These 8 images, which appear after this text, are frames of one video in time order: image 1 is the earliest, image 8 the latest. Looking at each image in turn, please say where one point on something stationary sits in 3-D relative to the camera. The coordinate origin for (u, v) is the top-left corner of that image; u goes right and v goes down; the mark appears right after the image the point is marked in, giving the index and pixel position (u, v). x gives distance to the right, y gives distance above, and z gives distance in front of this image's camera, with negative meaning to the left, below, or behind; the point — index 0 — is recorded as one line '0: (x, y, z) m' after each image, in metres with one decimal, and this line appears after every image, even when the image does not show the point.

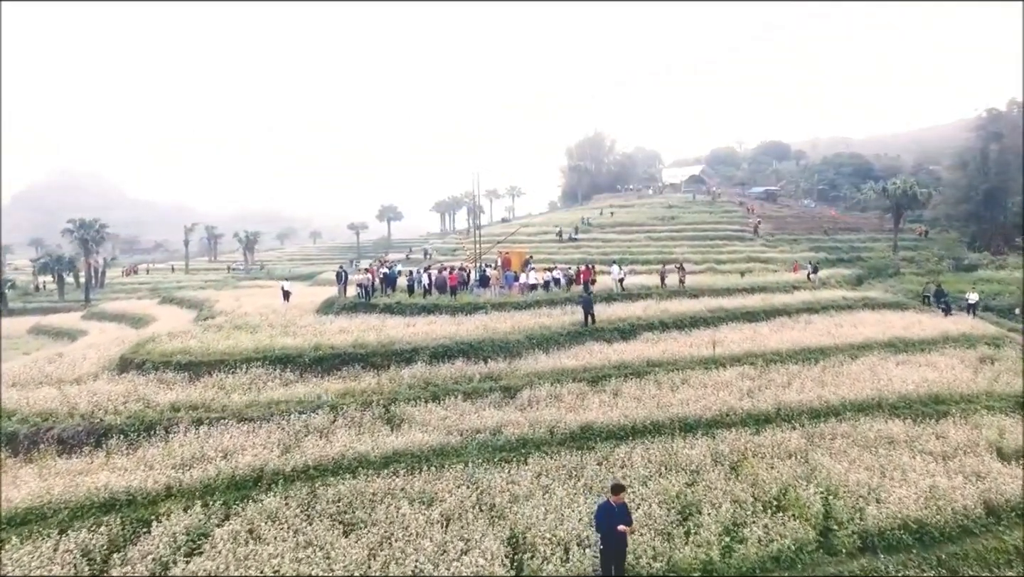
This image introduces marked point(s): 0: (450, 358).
0: (-2.4, -2.7, +19.9) m
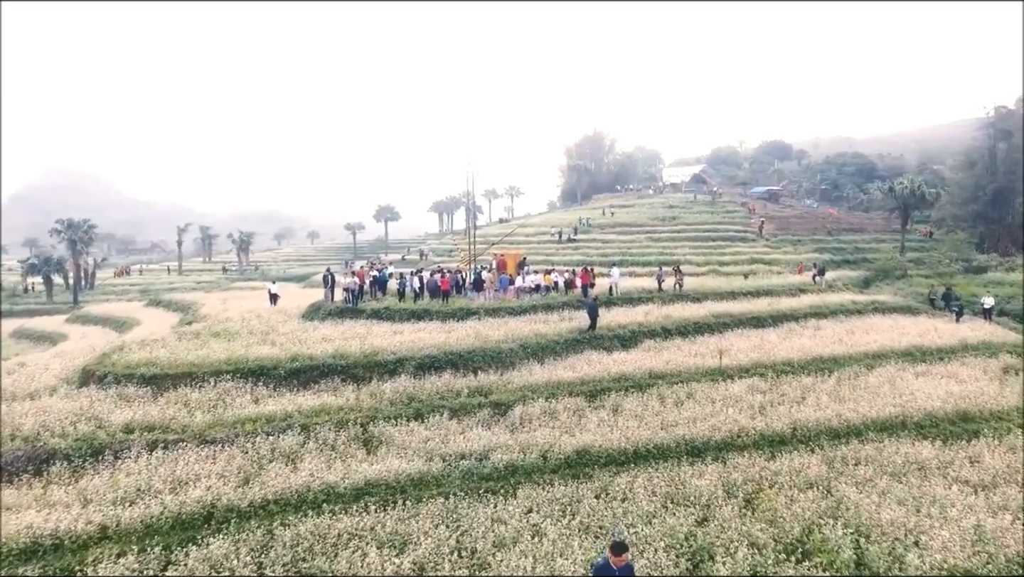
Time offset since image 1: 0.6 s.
0: (-2.7, -3.0, +18.5) m
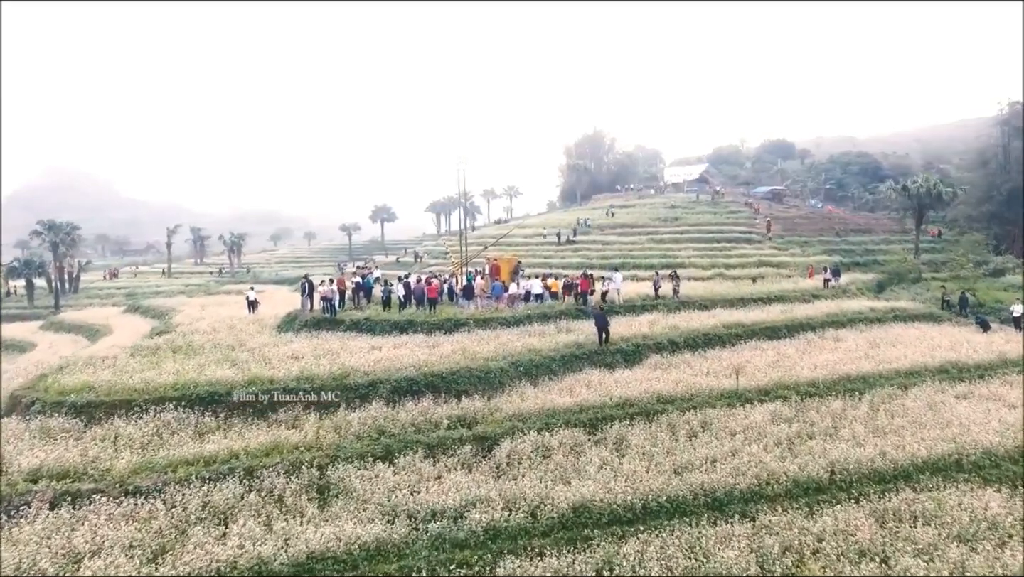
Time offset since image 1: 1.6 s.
0: (-3.1, -3.4, +16.3) m
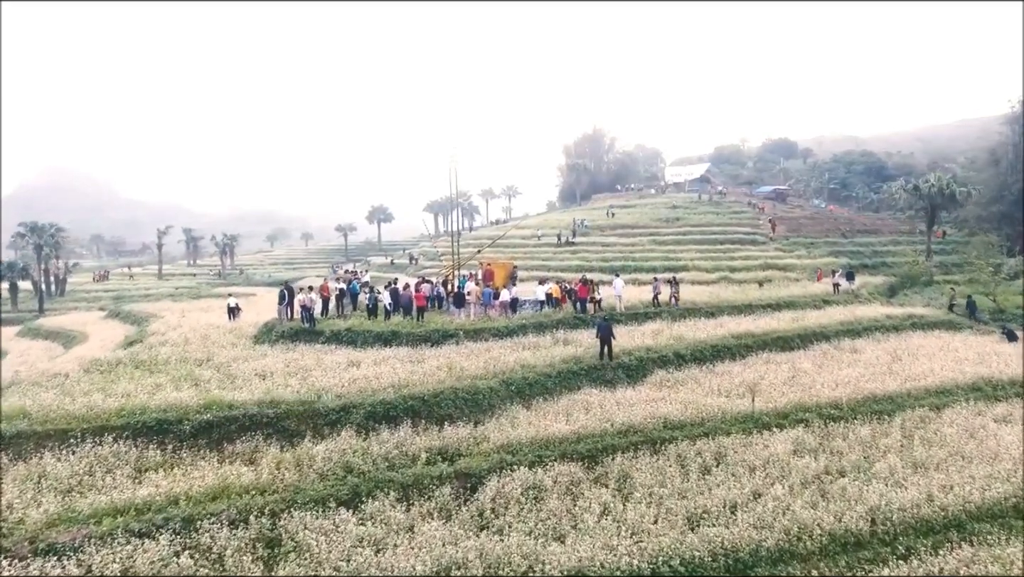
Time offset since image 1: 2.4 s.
0: (-3.4, -3.8, +14.5) m
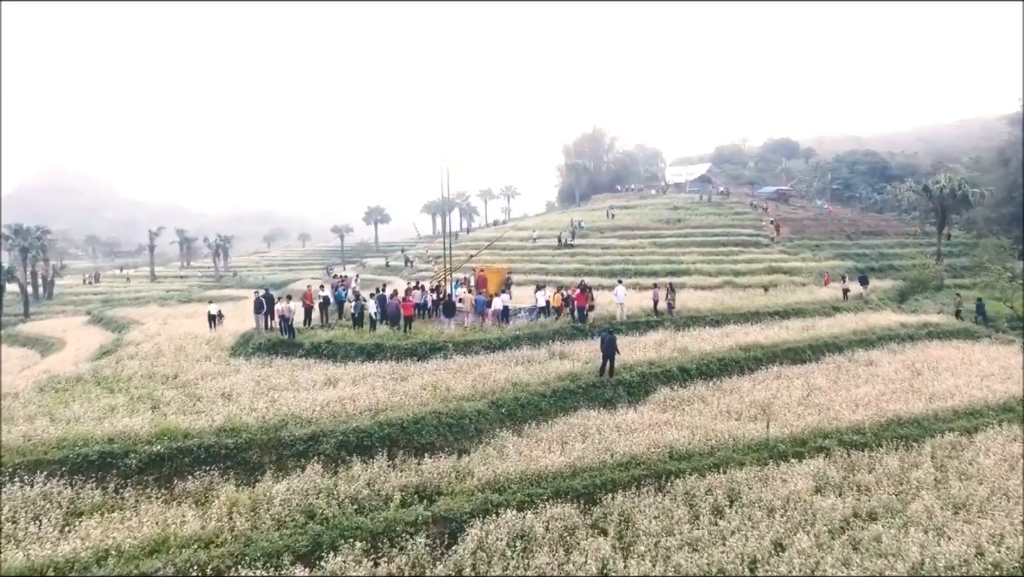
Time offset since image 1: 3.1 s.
0: (-3.7, -4.1, +13.0) m
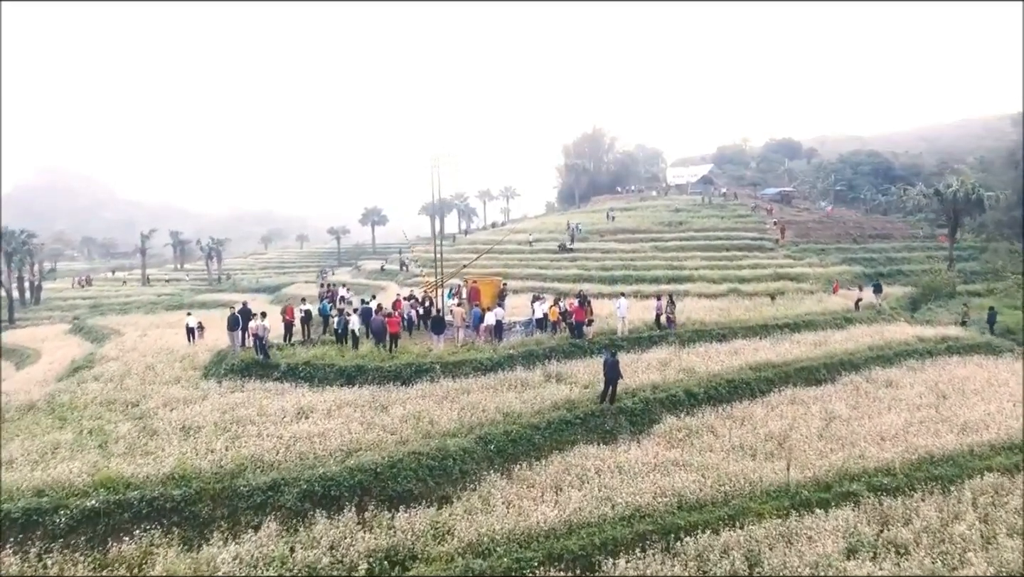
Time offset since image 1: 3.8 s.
0: (-4.0, -4.8, +11.4) m
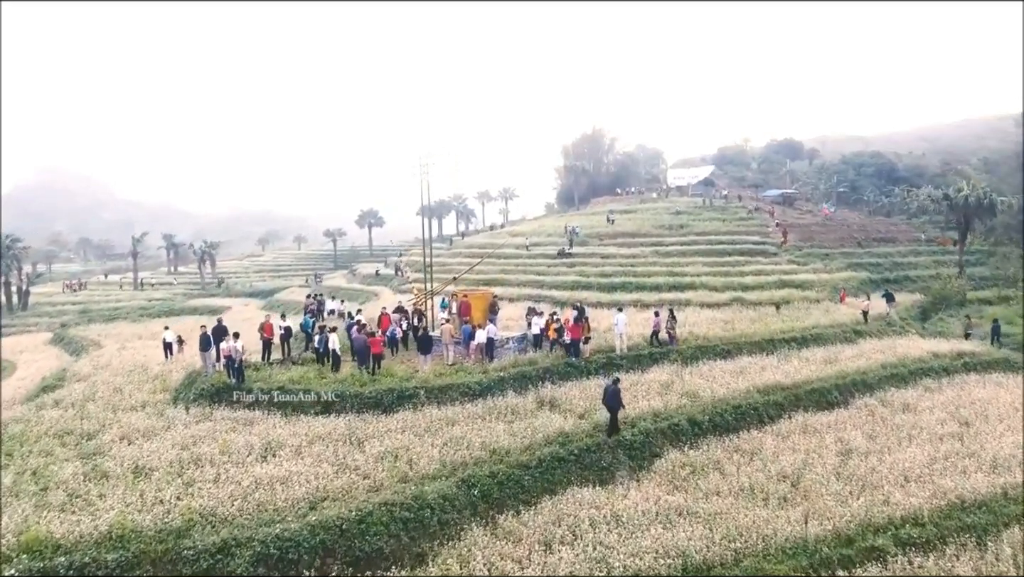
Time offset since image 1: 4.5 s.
0: (-4.3, -5.5, +10.1) m
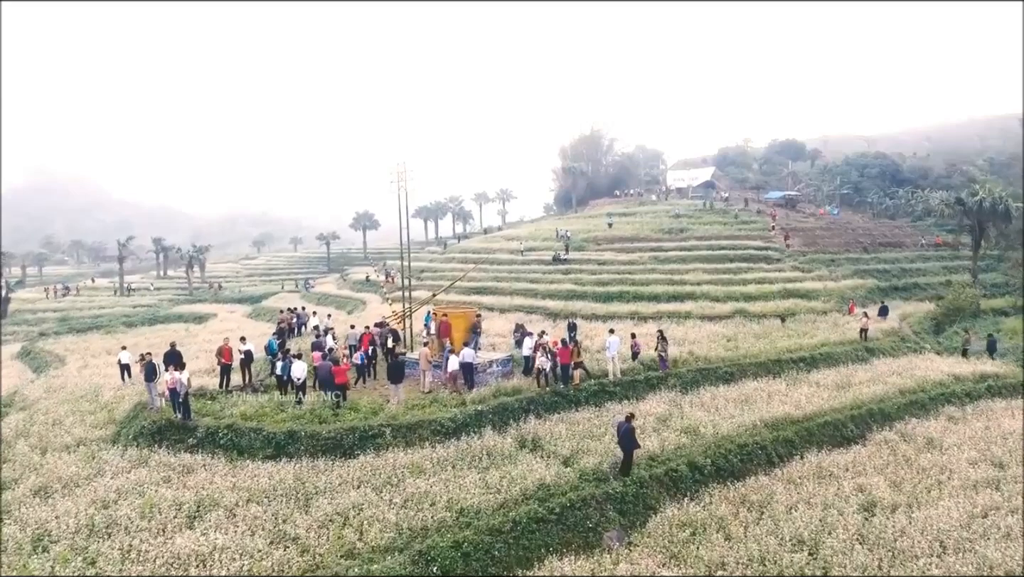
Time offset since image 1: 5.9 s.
0: (-5.0, -6.3, +8.1) m
